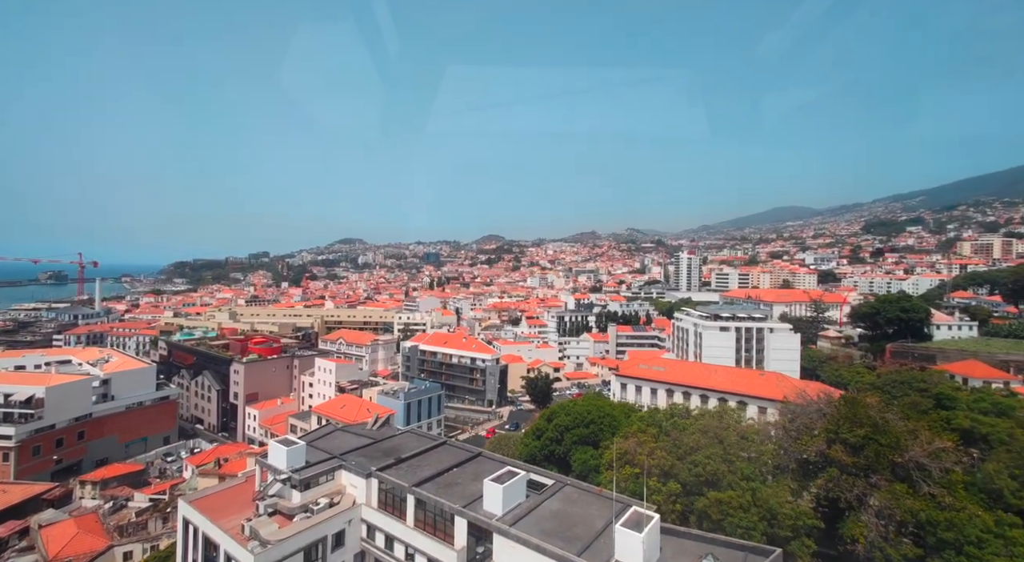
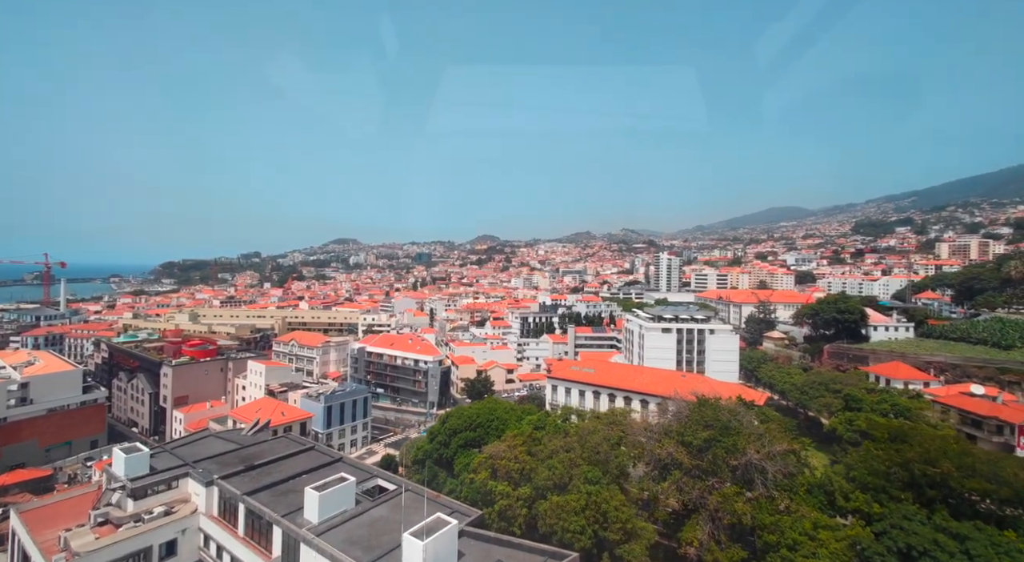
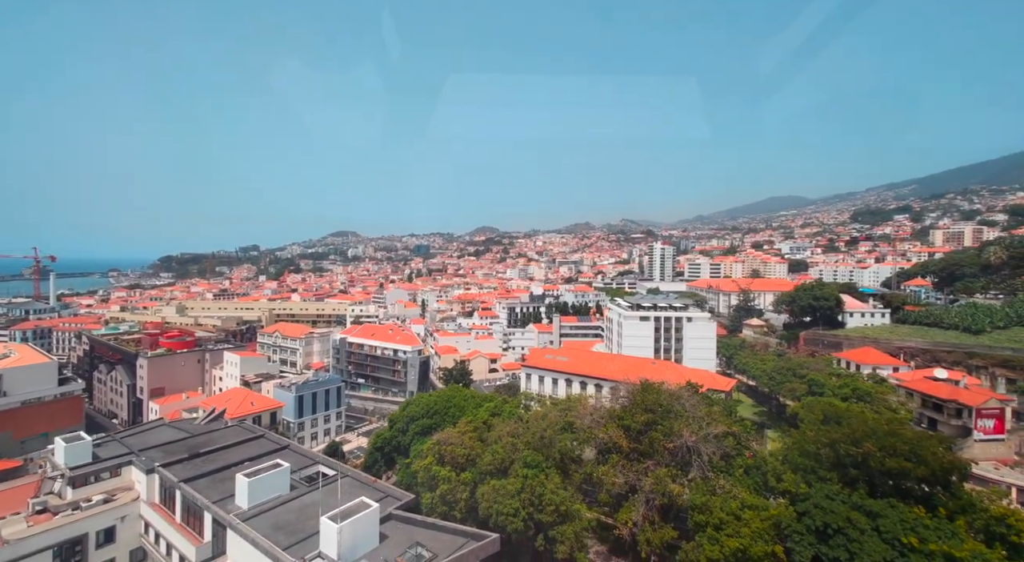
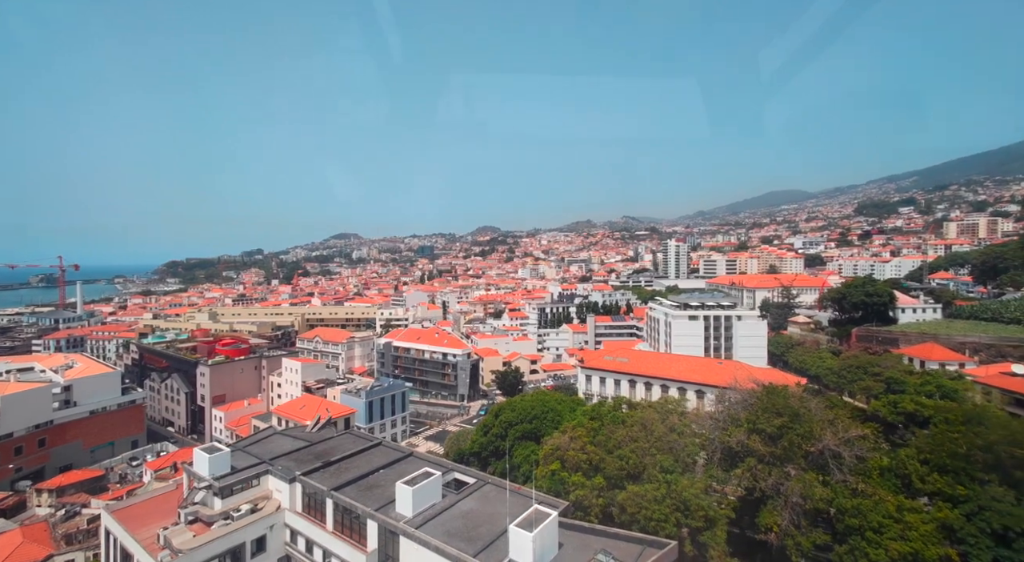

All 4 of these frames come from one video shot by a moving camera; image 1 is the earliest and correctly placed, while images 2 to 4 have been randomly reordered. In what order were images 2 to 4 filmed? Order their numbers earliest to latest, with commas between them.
4, 2, 3
